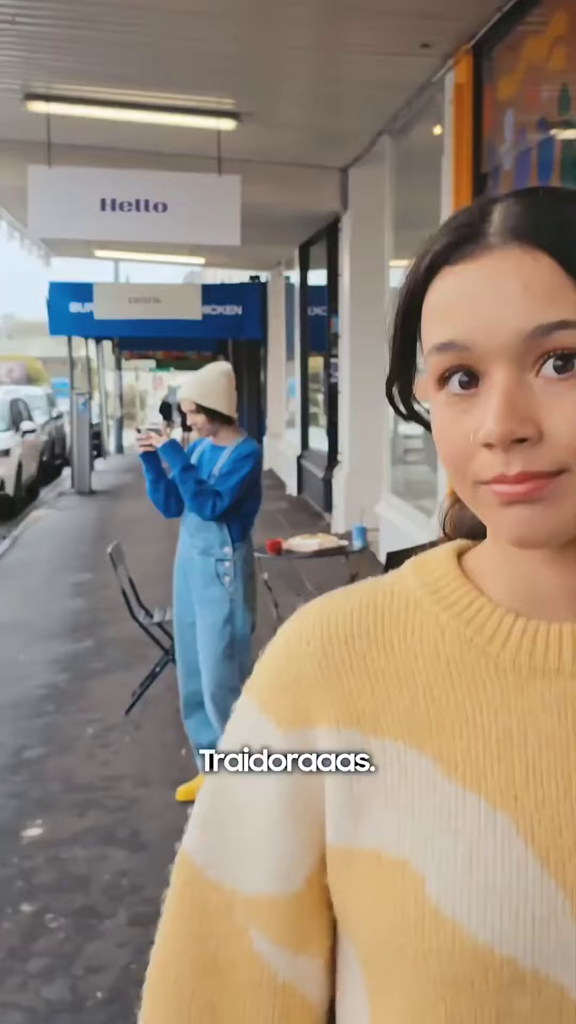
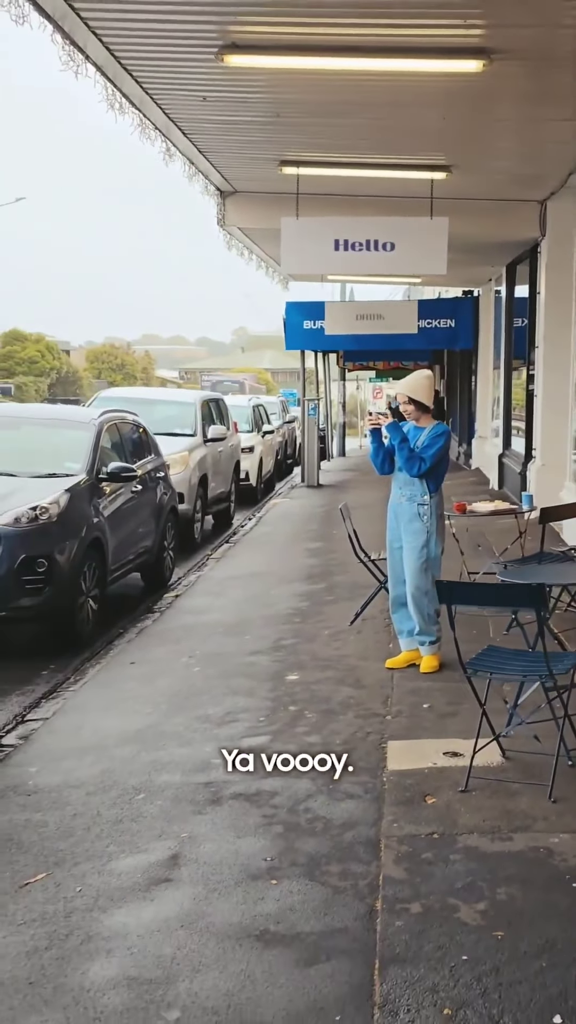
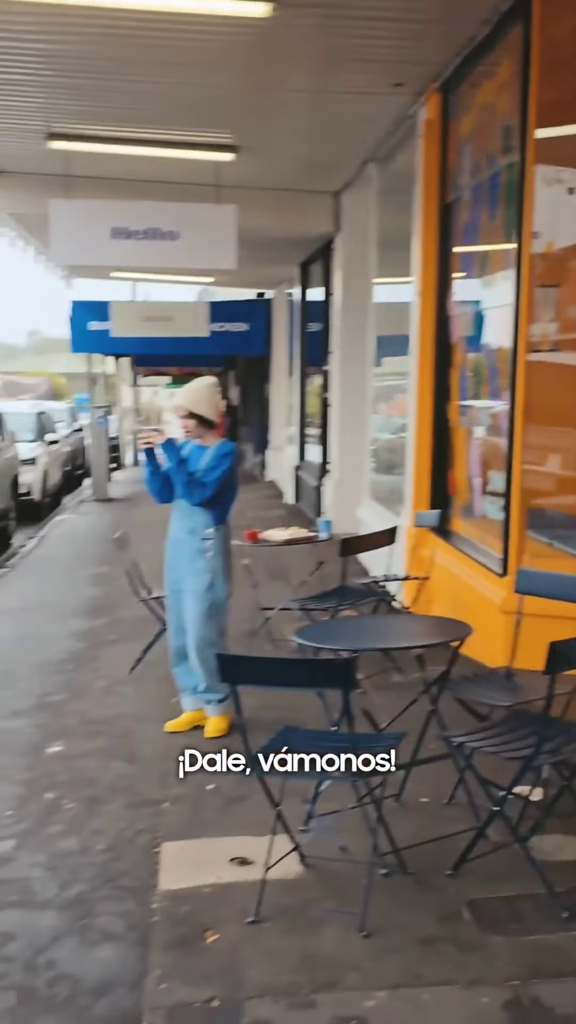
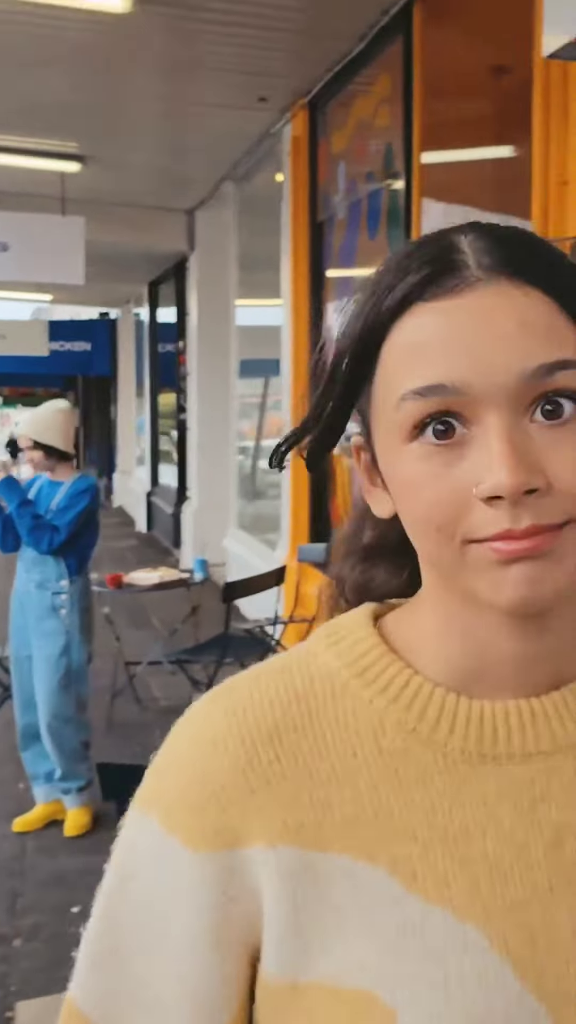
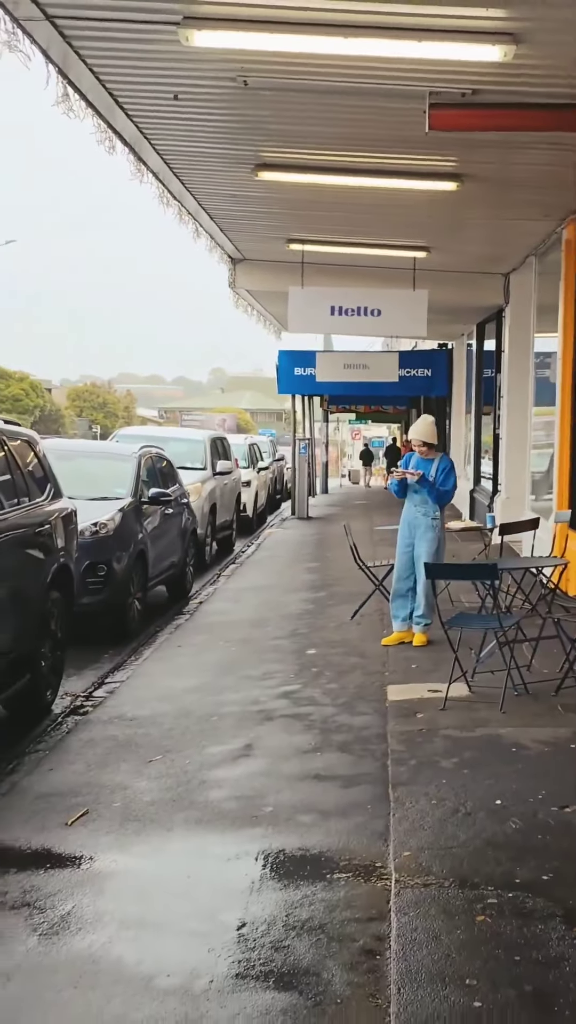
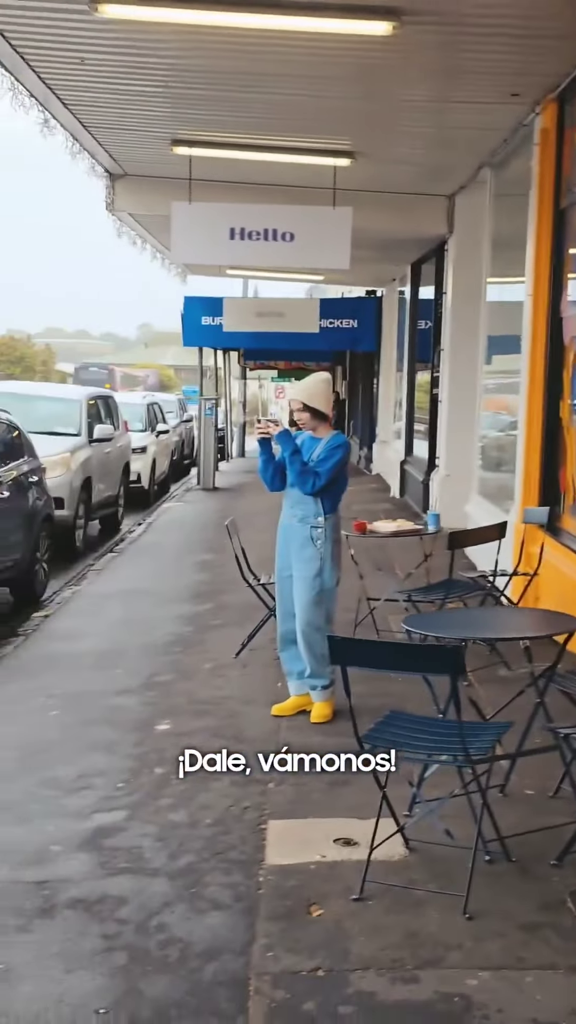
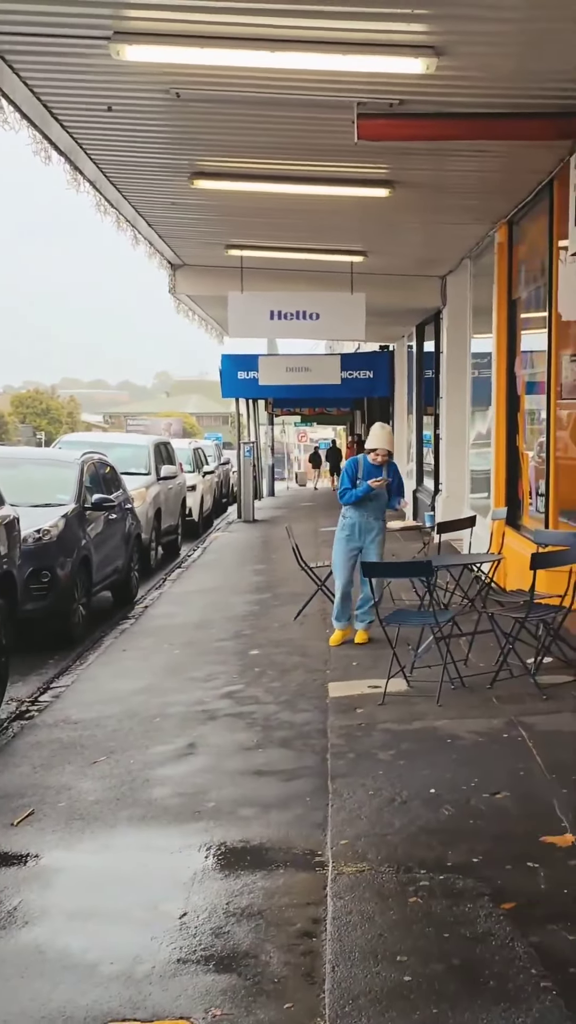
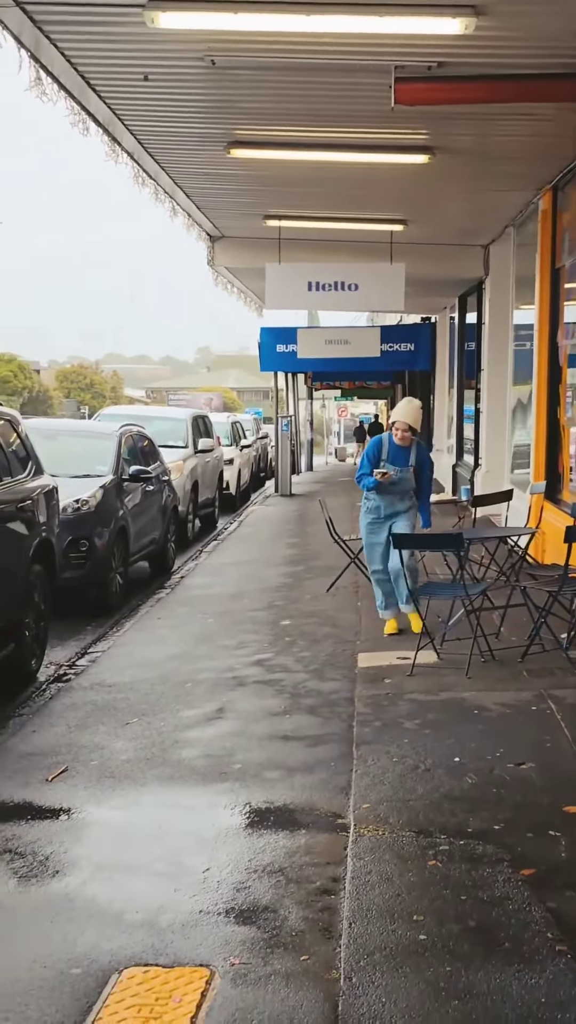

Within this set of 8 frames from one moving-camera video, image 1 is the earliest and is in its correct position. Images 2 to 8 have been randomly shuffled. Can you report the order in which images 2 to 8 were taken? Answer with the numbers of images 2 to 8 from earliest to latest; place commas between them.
4, 3, 6, 2, 5, 7, 8
